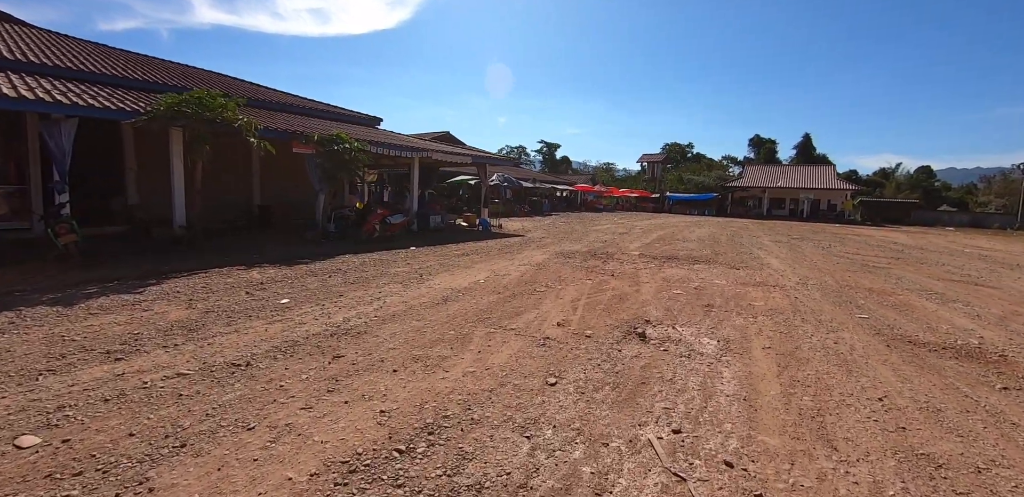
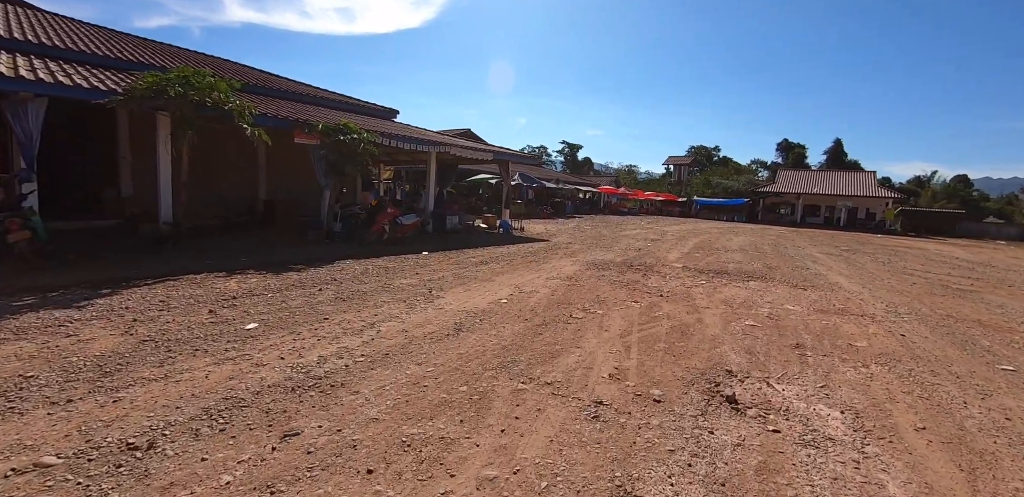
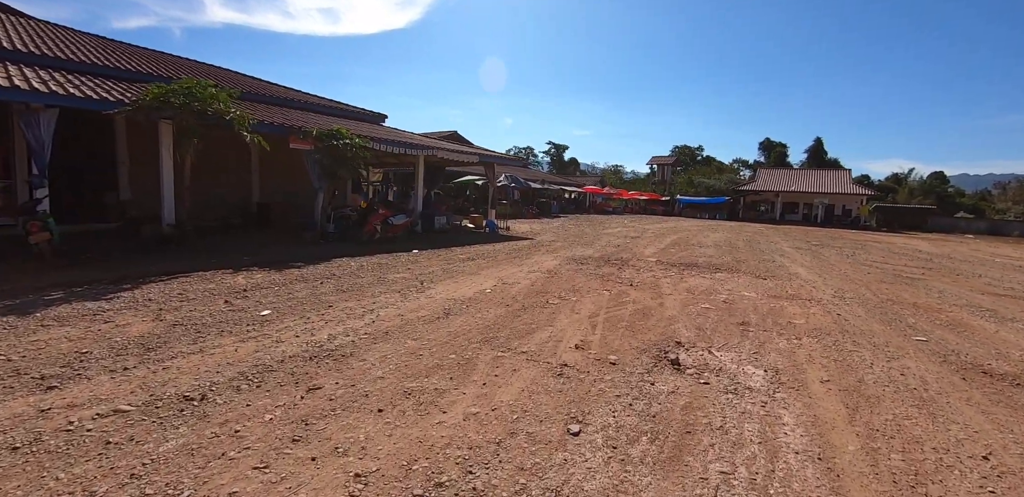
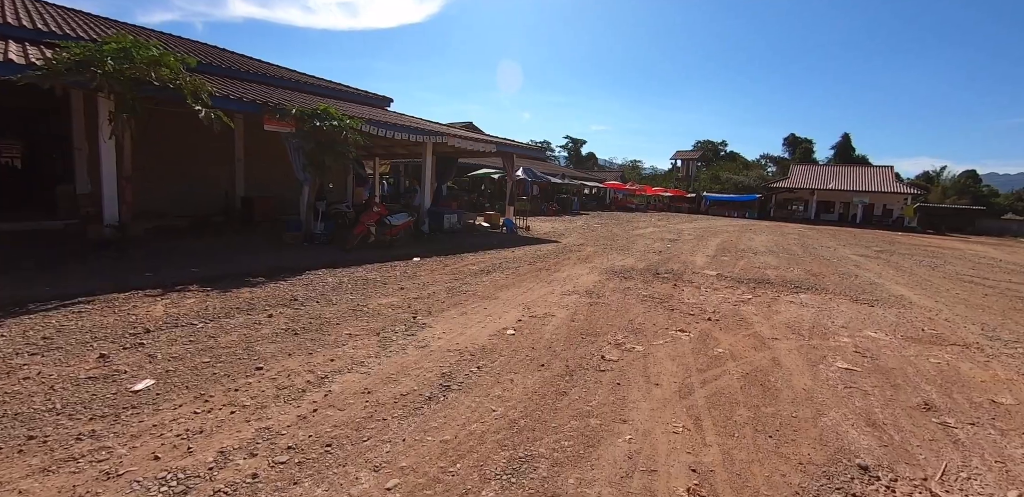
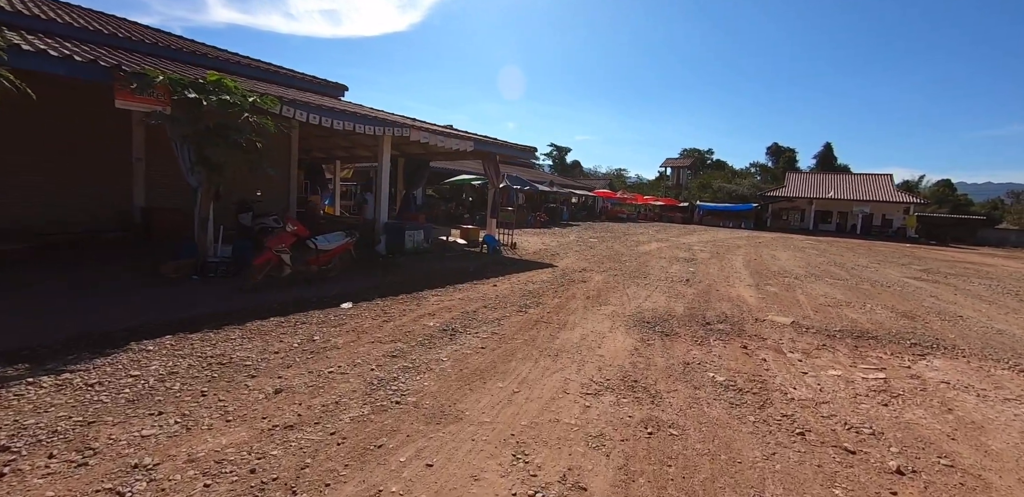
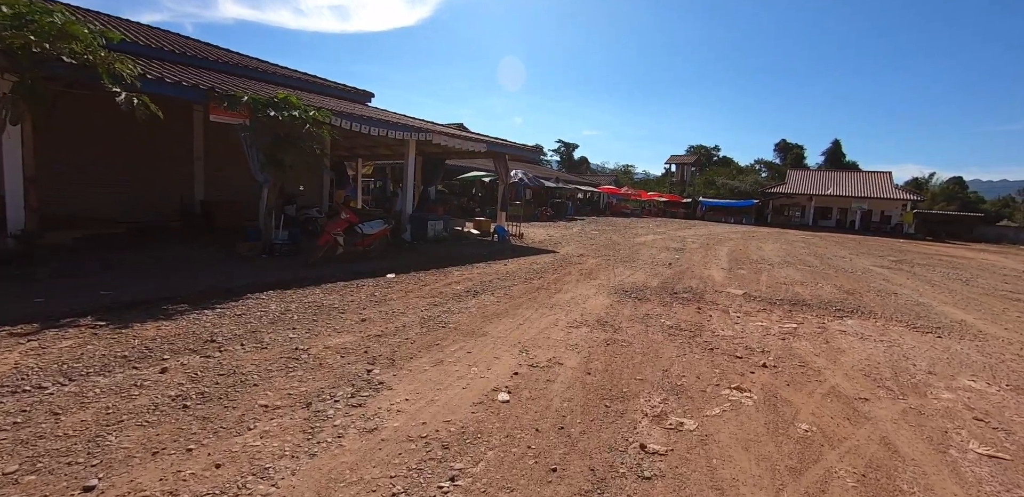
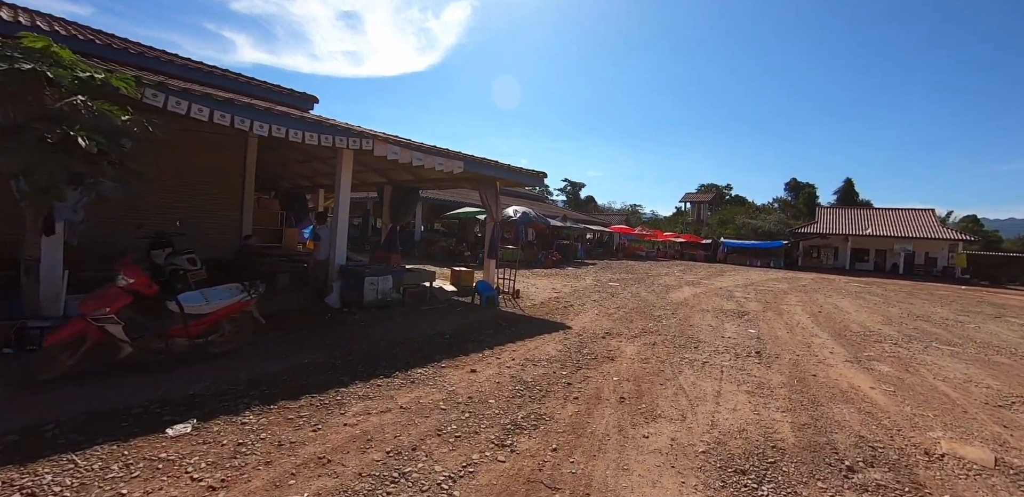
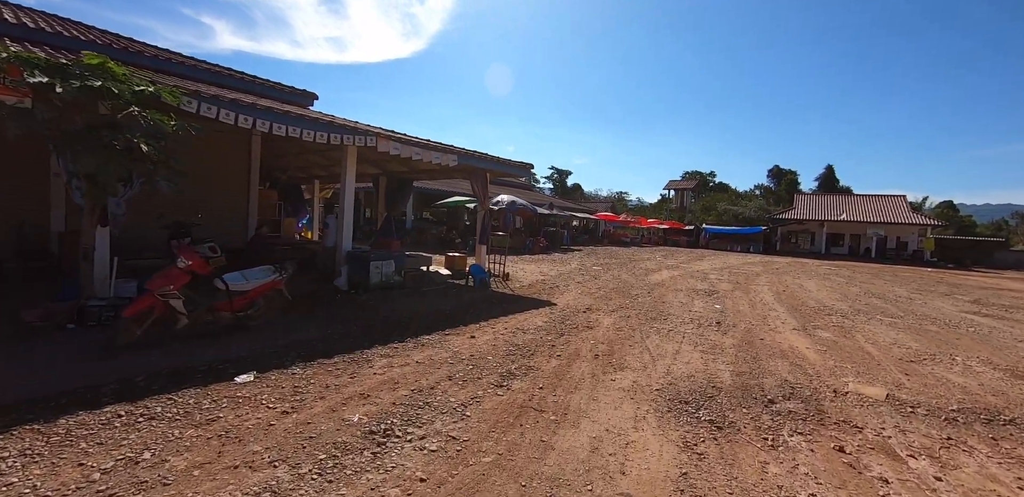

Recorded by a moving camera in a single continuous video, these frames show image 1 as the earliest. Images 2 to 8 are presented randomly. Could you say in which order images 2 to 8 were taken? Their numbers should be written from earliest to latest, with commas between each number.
3, 2, 4, 6, 5, 8, 7
